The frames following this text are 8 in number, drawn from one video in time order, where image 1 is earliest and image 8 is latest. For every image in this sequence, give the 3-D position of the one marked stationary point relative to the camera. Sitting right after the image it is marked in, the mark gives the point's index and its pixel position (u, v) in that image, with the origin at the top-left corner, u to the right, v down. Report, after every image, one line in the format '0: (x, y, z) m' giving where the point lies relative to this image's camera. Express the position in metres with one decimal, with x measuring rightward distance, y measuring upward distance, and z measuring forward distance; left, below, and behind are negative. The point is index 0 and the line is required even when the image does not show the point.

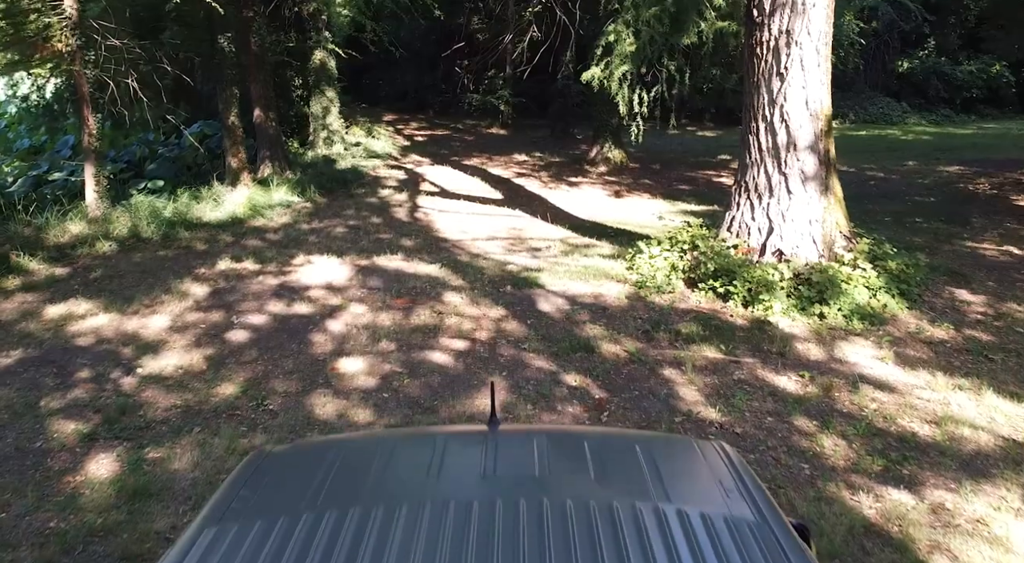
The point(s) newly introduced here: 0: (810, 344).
0: (+2.8, -0.6, +6.3) m
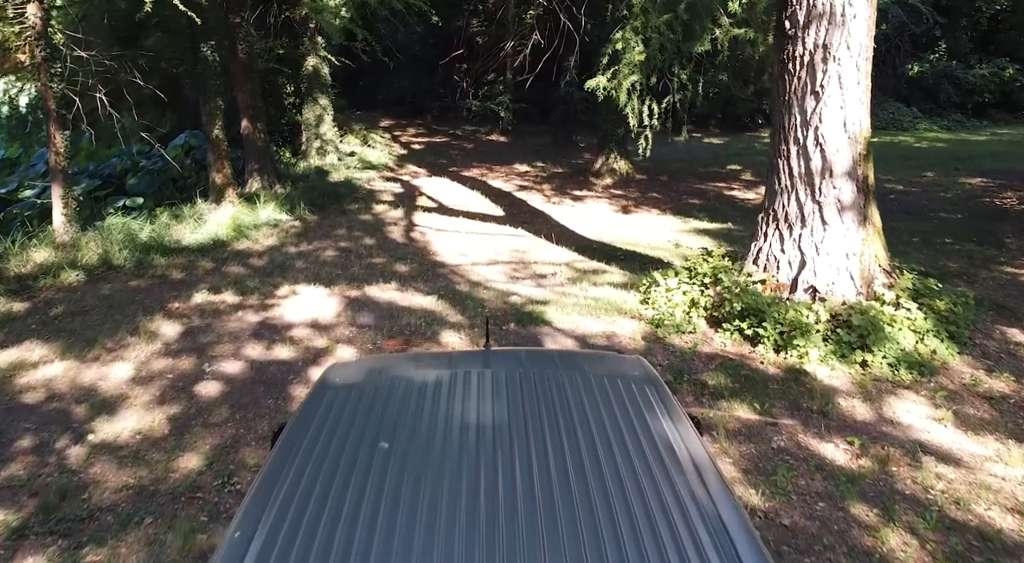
0: (+2.9, -1.0, +5.5) m
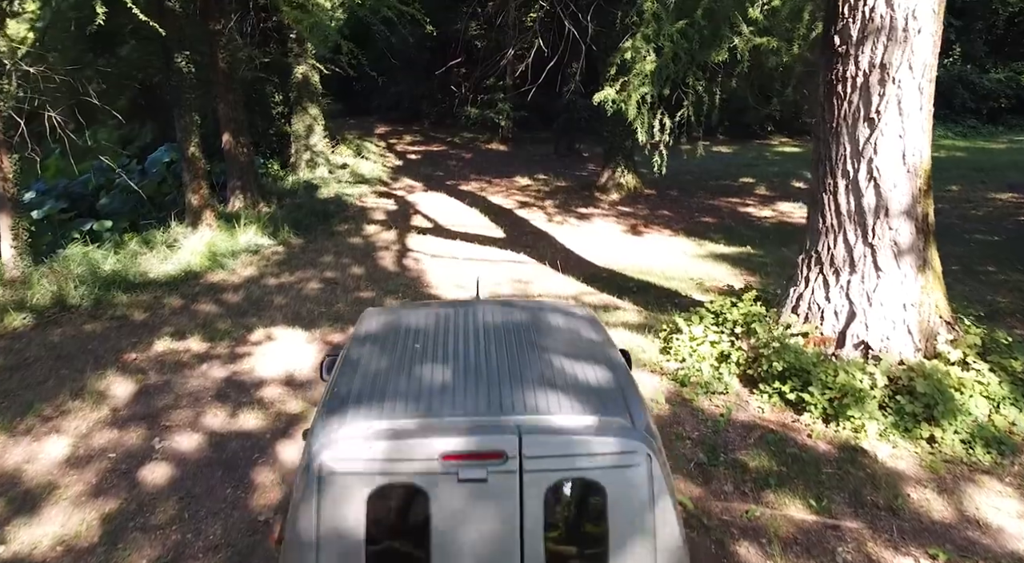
0: (+2.9, -1.5, +4.6) m
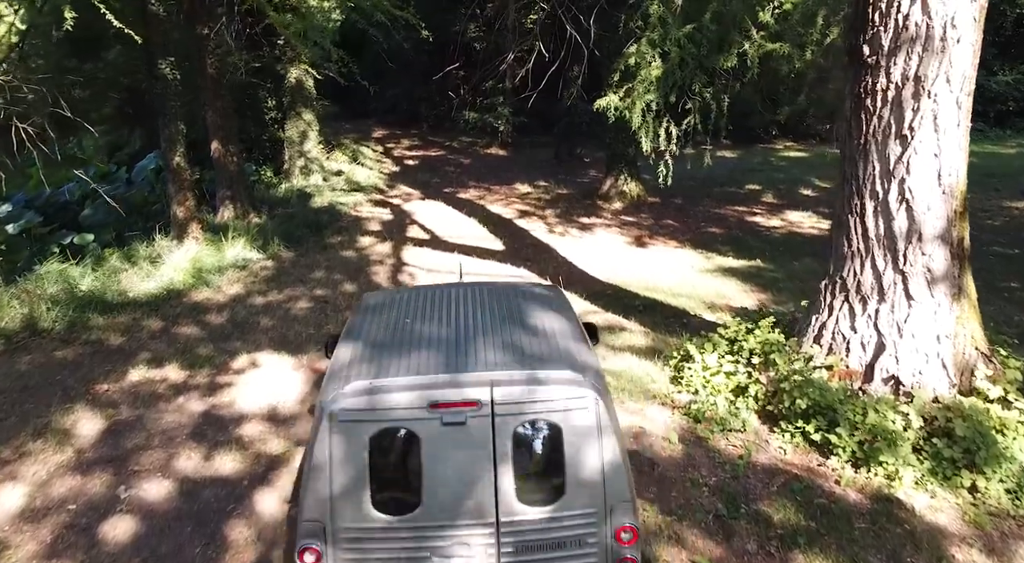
0: (+2.9, -1.7, +4.2) m
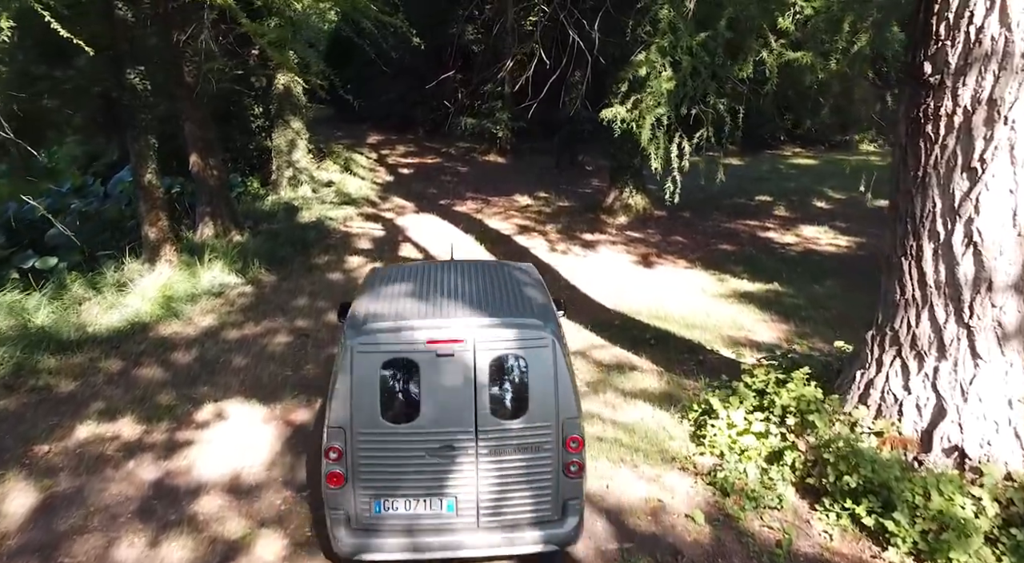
0: (+2.9, -2.1, +3.4) m
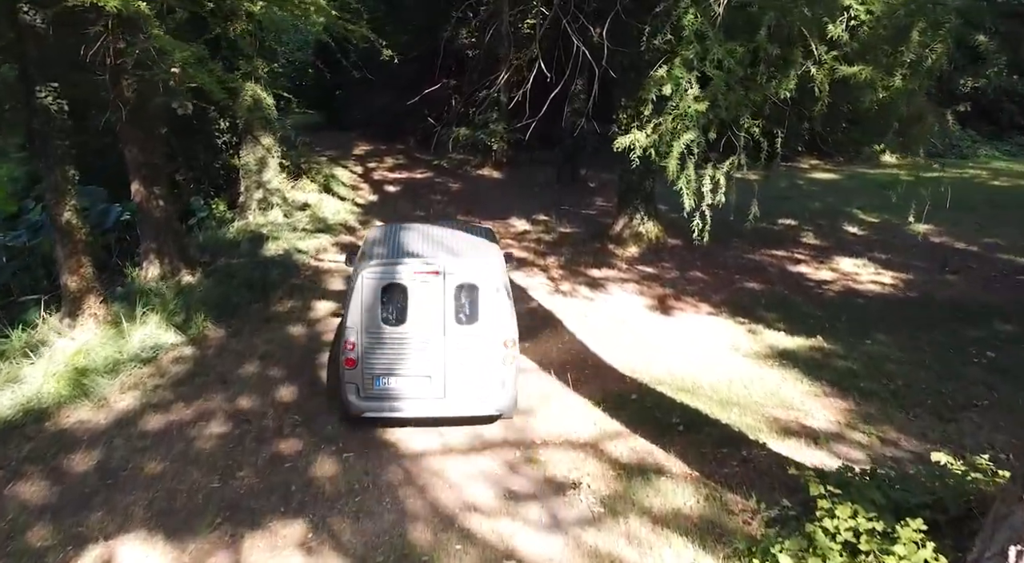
0: (+2.8, -2.8, +1.8) m
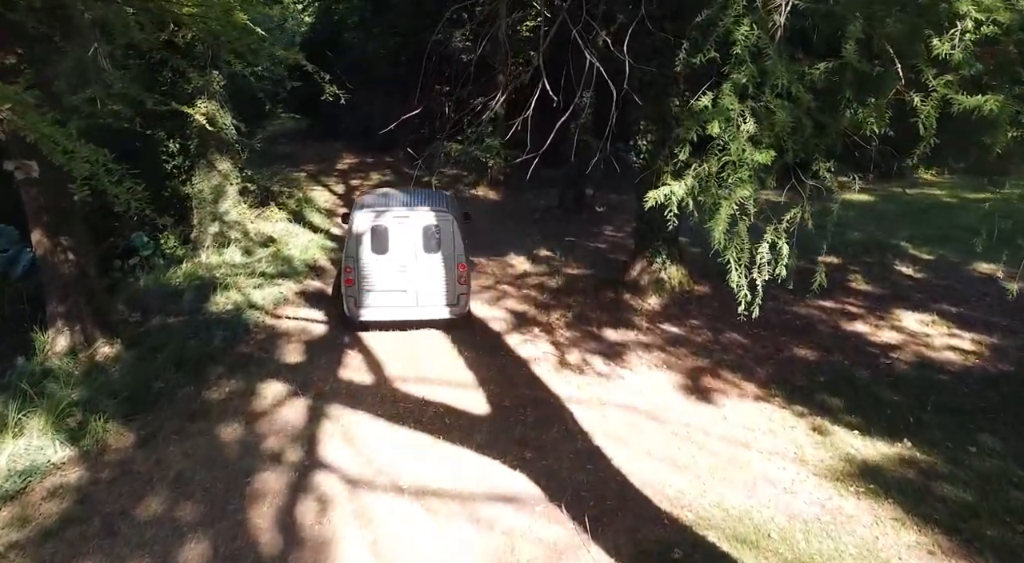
0: (+2.8, -3.6, -0.2) m
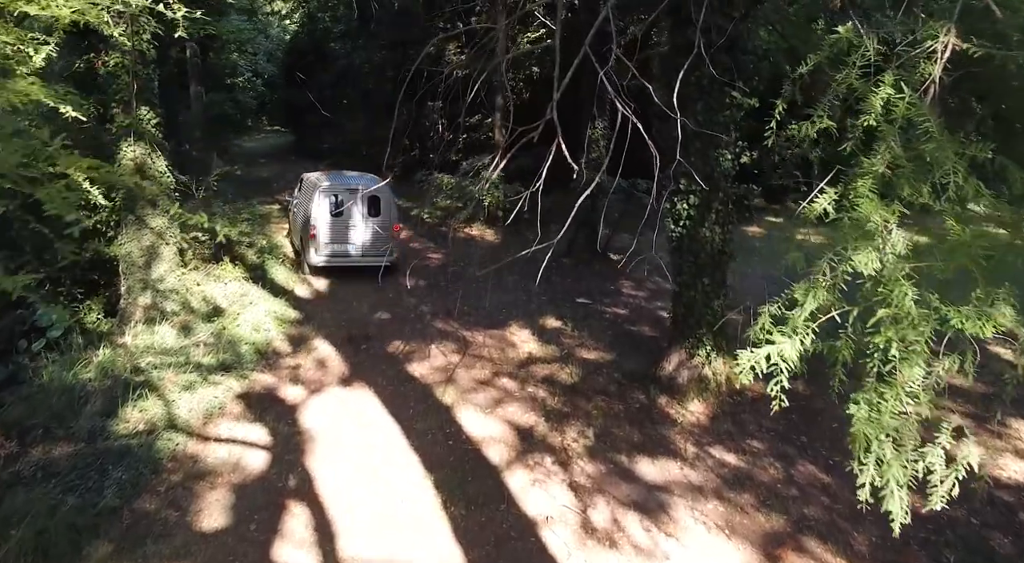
0: (+2.9, -4.8, -2.5) m
